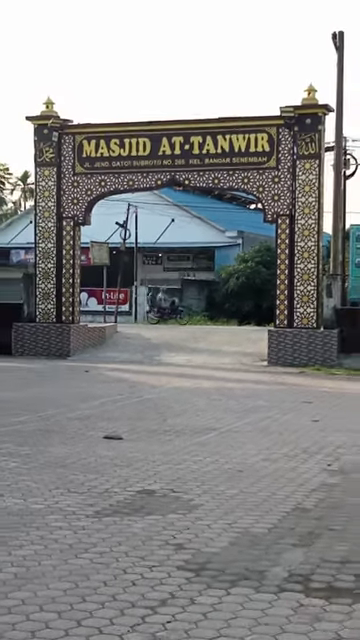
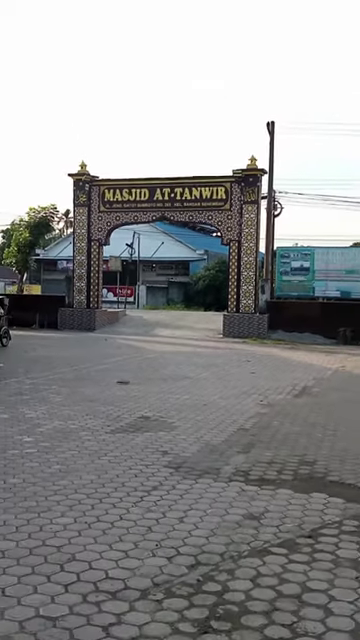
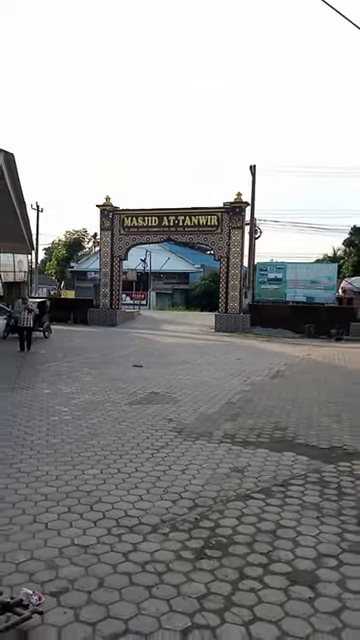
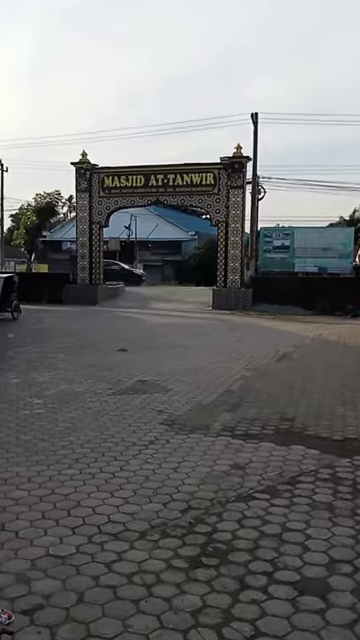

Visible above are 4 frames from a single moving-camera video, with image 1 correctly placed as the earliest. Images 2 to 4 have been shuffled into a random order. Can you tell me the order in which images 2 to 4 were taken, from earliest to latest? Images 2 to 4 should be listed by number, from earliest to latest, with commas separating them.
2, 3, 4
